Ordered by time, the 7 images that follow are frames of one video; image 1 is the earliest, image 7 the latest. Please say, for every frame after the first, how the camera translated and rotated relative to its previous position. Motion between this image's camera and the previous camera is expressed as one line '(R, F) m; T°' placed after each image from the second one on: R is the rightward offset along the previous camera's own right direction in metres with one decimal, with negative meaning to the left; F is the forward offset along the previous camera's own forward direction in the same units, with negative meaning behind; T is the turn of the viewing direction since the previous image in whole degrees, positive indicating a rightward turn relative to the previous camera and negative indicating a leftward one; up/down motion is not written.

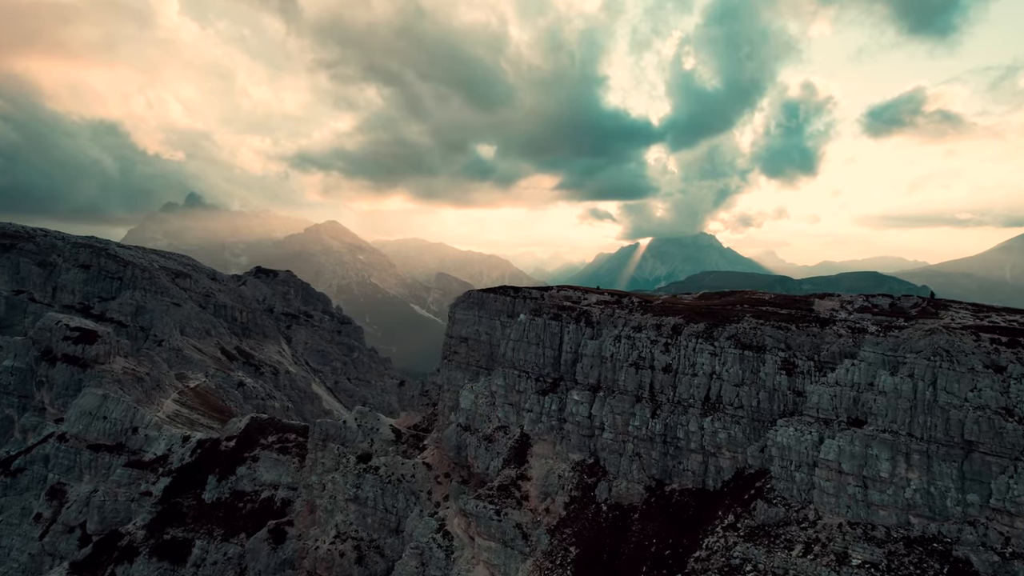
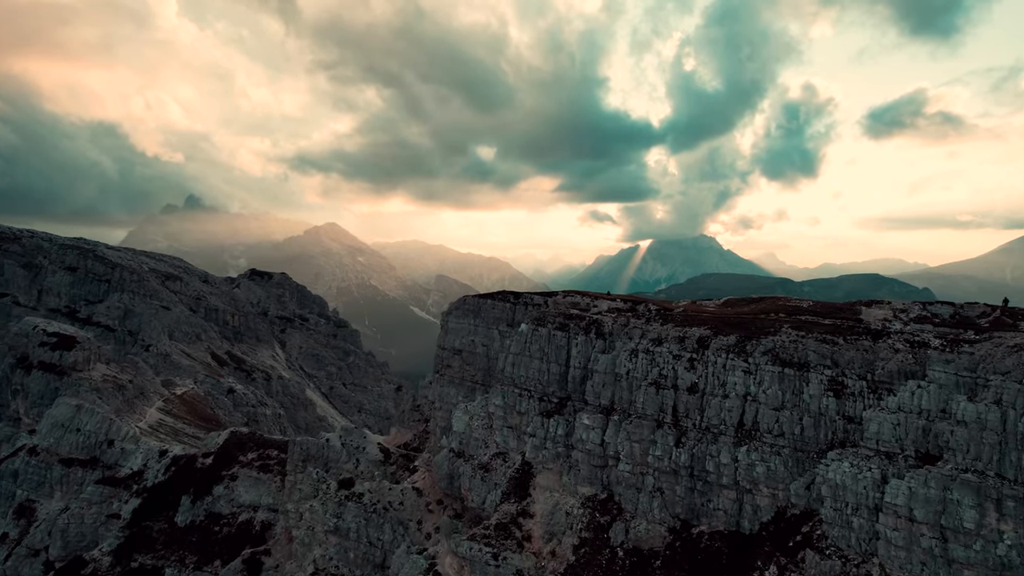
(0.0, +6.7) m; 0°
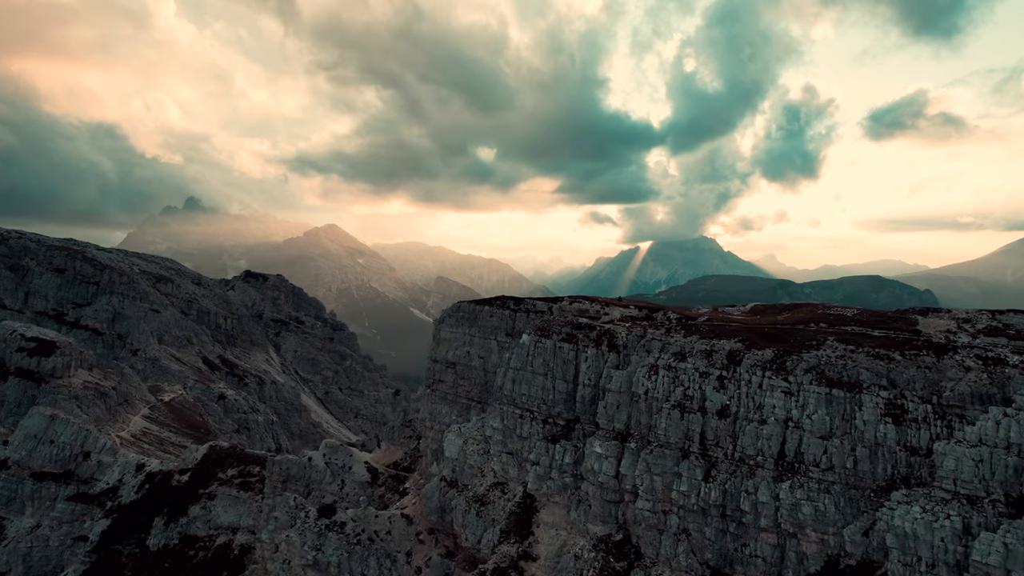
(0.0, +5.9) m; 0°
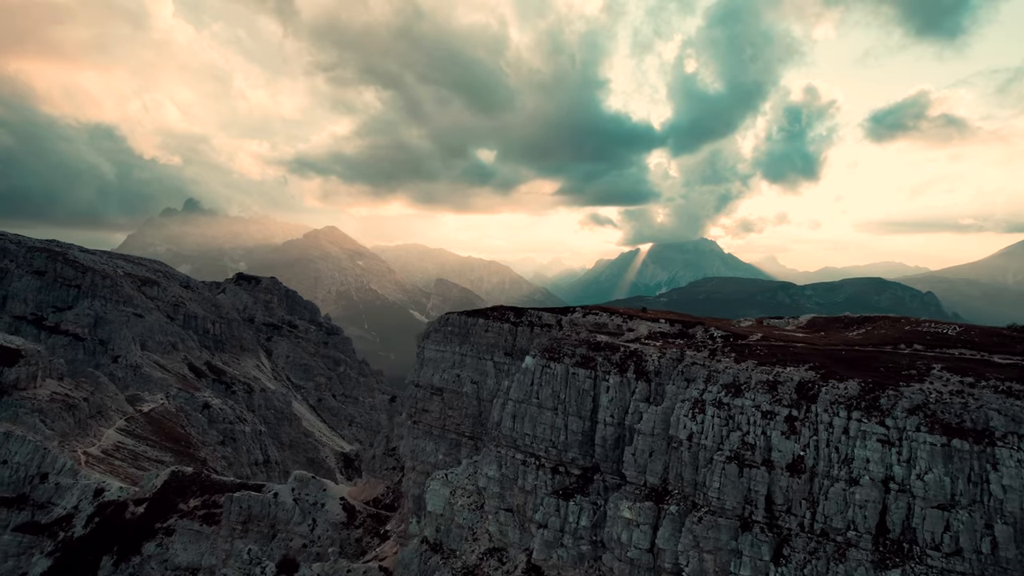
(0.0, +8.9) m; 0°
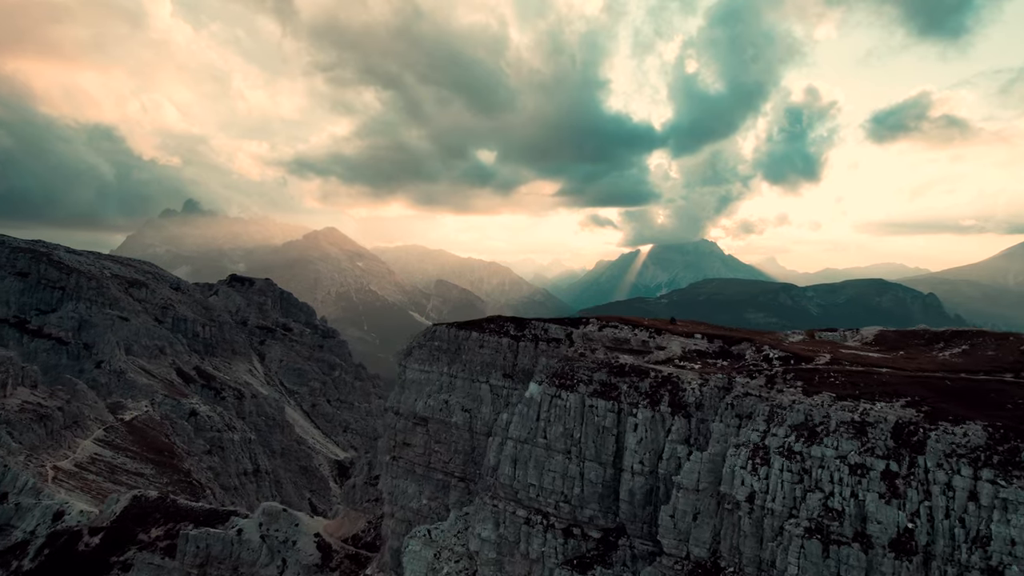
(0.0, +7.1) m; 0°
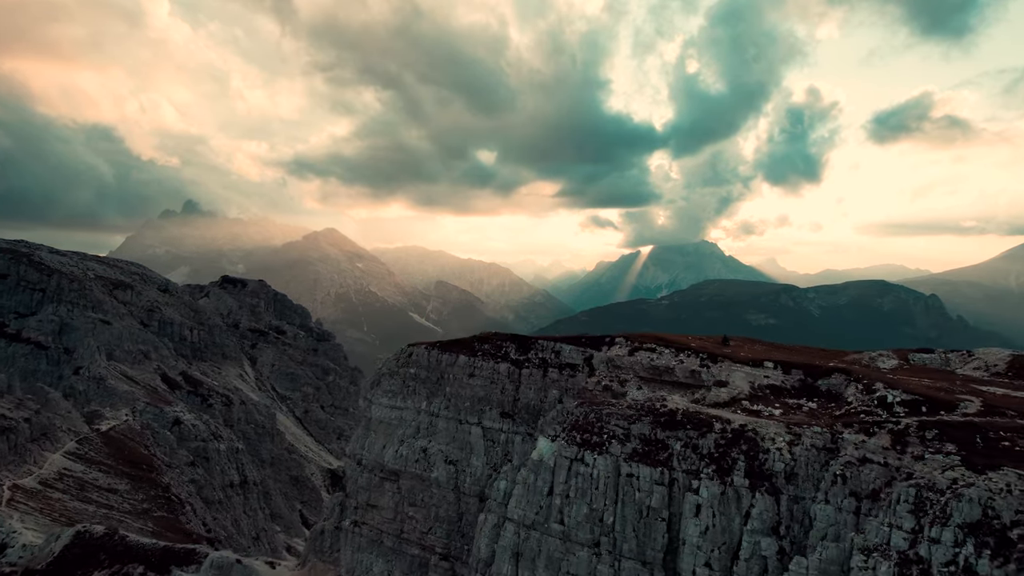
(0.0, +8.2) m; 0°
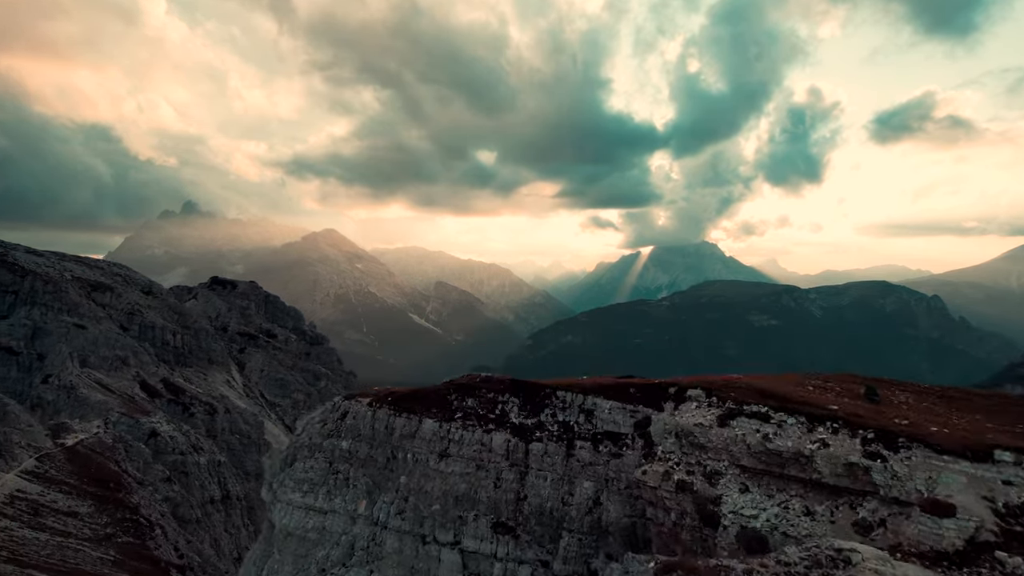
(0.0, +10.3) m; 0°
